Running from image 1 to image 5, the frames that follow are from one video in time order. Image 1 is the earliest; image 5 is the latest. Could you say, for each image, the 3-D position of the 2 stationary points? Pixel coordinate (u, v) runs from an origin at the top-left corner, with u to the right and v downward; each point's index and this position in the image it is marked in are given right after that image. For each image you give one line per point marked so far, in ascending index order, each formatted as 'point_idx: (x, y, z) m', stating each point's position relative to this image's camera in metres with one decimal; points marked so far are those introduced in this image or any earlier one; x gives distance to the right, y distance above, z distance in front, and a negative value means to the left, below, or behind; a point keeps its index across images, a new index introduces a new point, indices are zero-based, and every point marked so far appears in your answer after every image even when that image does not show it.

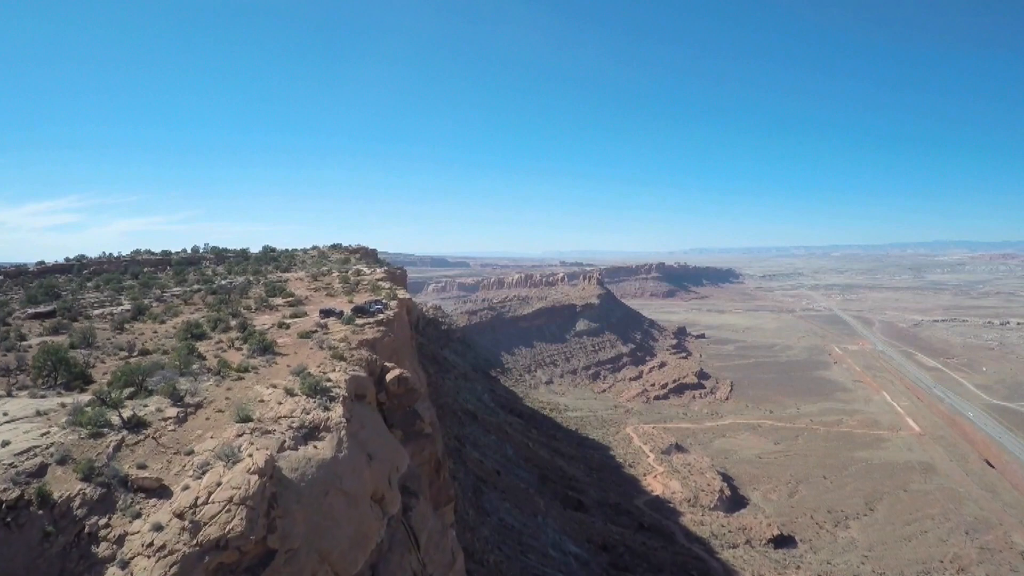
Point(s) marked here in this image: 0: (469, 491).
0: (-1.4, -6.9, +18.8) m
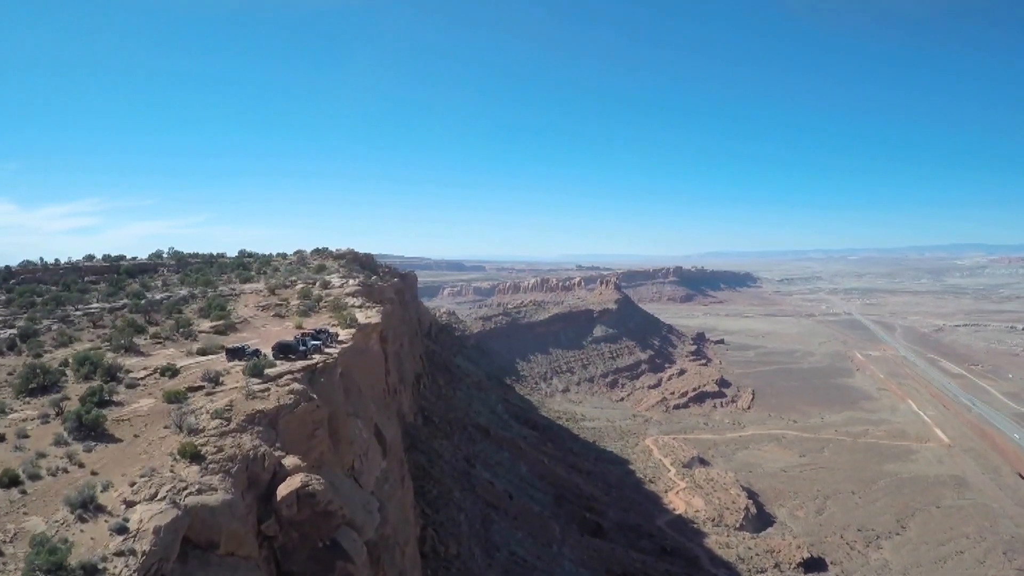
0: (-1.0, -7.2, +16.9) m
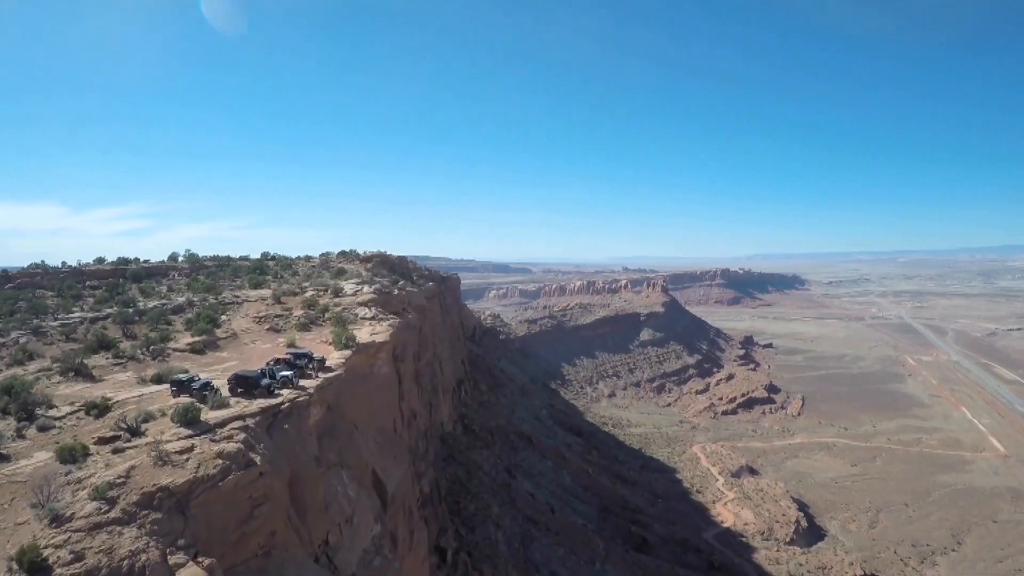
0: (+0.1, -7.3, +16.0) m
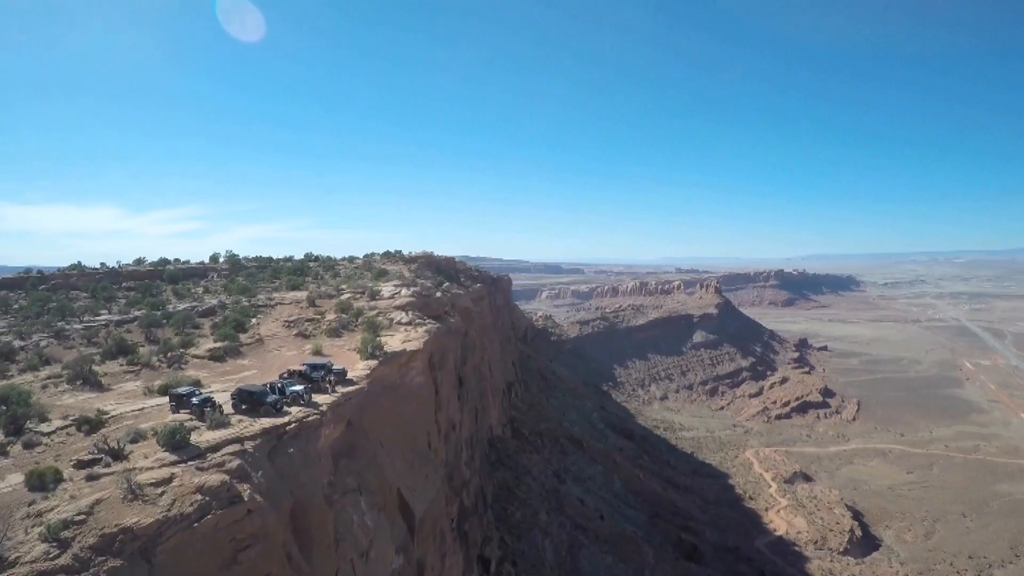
0: (+1.4, -7.3, +15.3) m
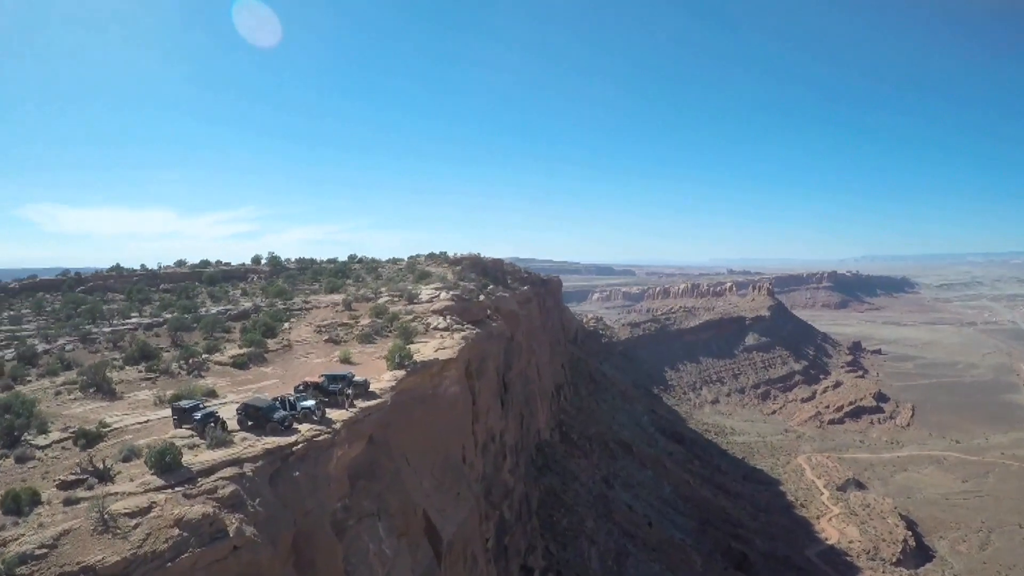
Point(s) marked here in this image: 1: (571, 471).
0: (+2.5, -7.3, +14.7) m
1: (+1.7, -5.9, +17.9) m
